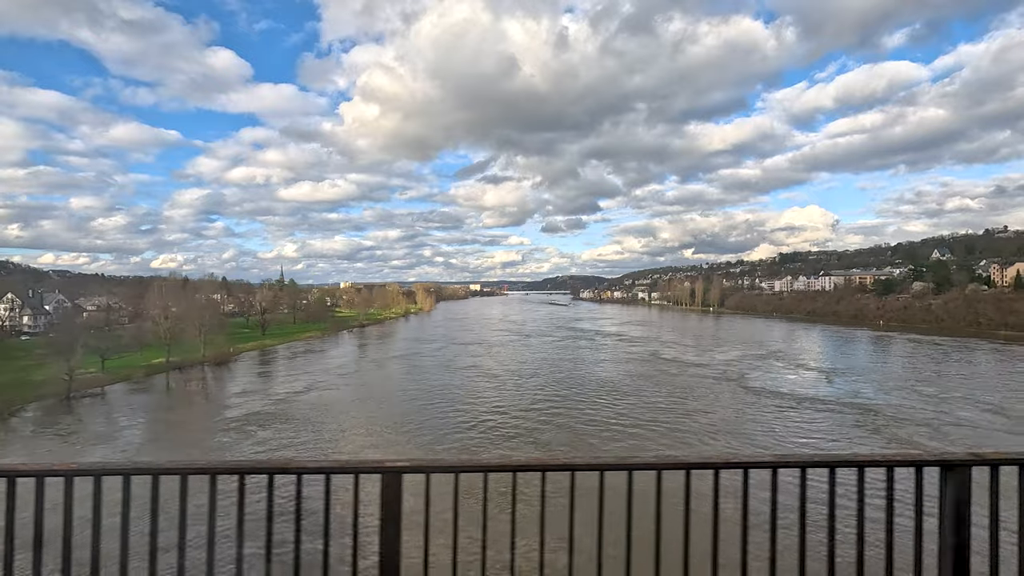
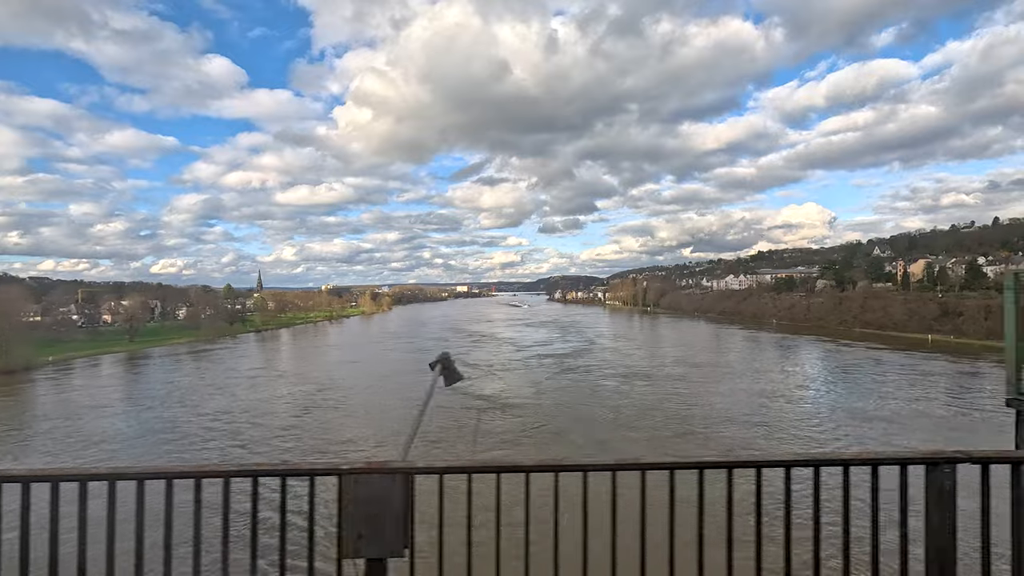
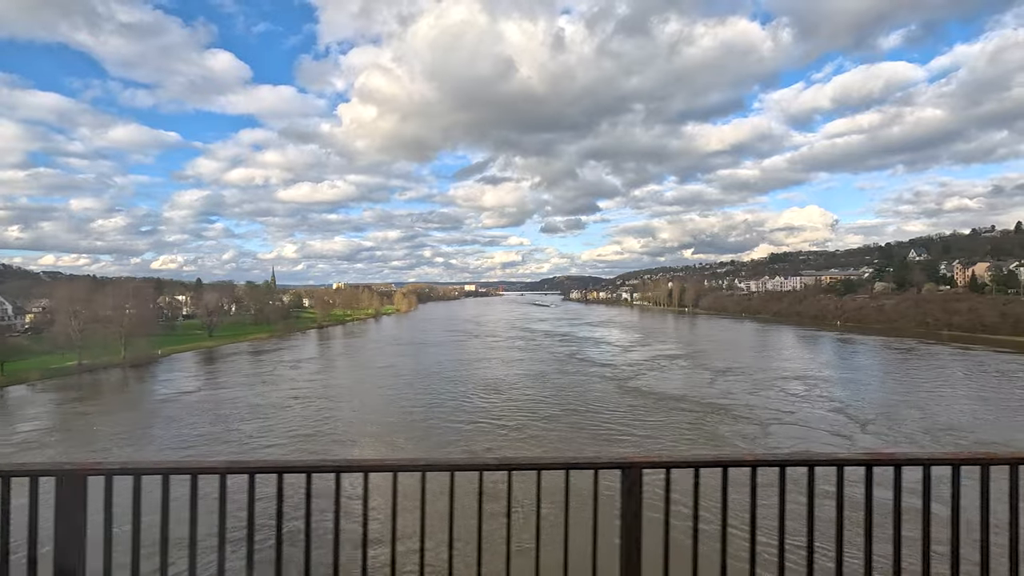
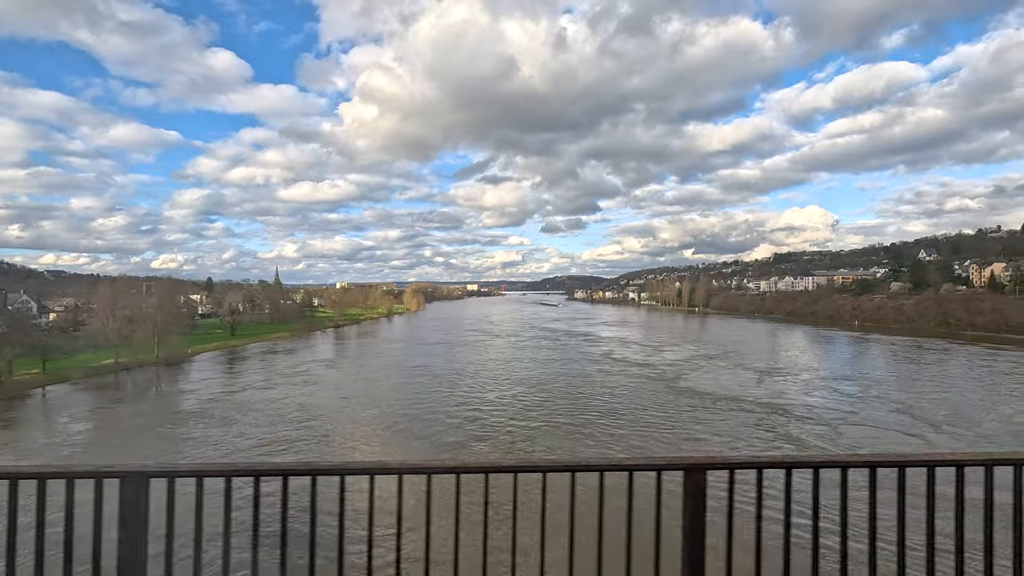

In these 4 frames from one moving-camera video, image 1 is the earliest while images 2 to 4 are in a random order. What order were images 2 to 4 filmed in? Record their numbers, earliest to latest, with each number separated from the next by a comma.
4, 3, 2
